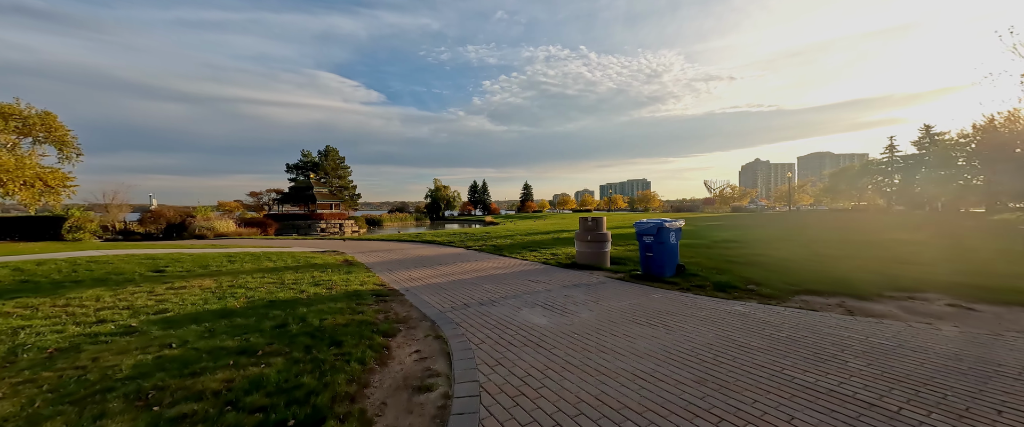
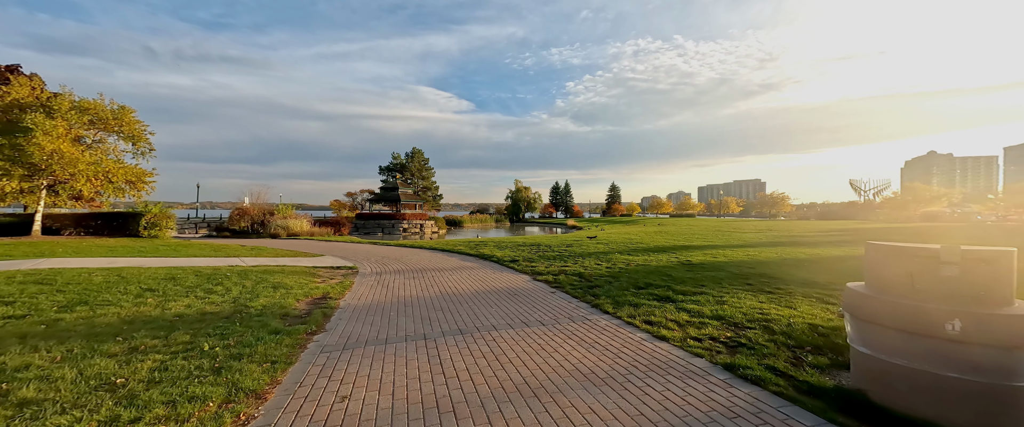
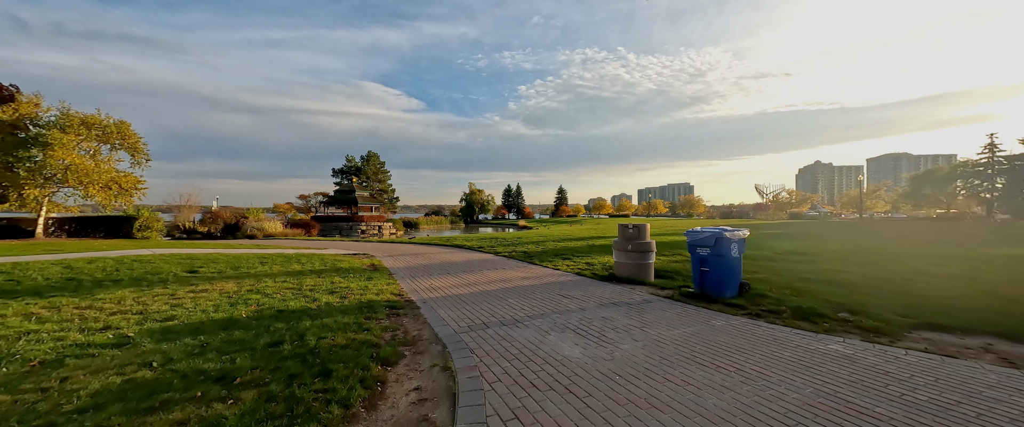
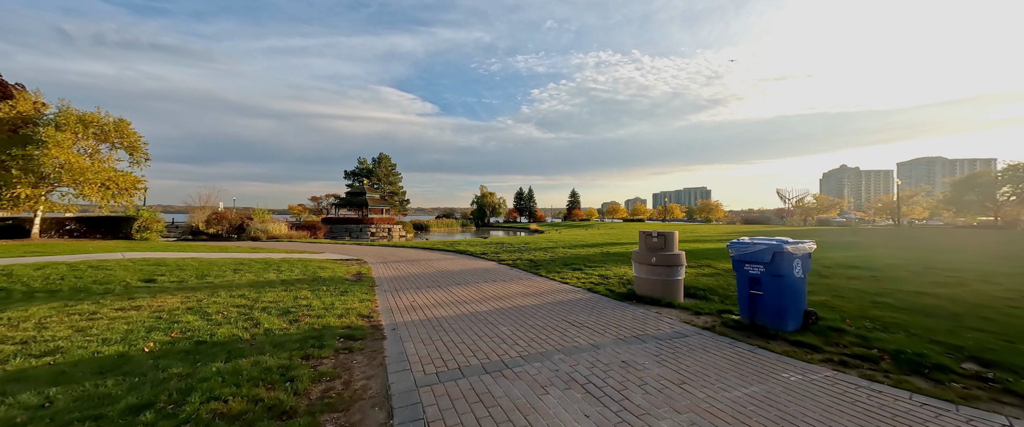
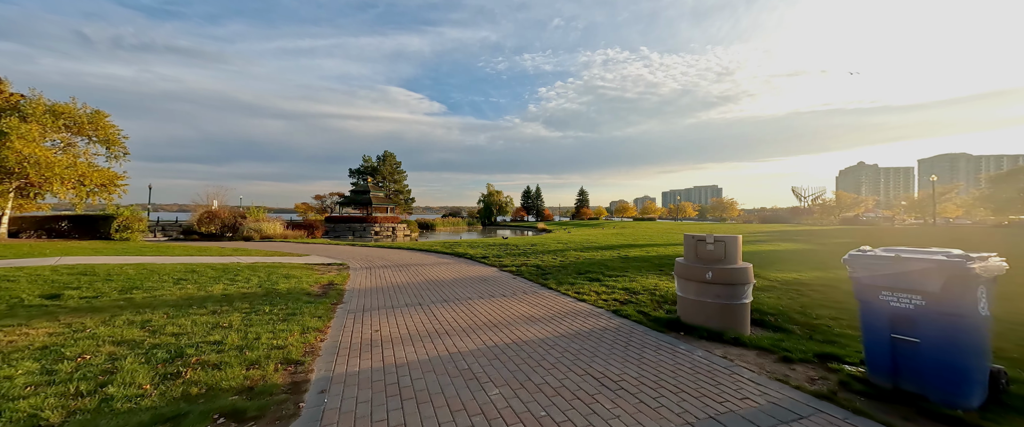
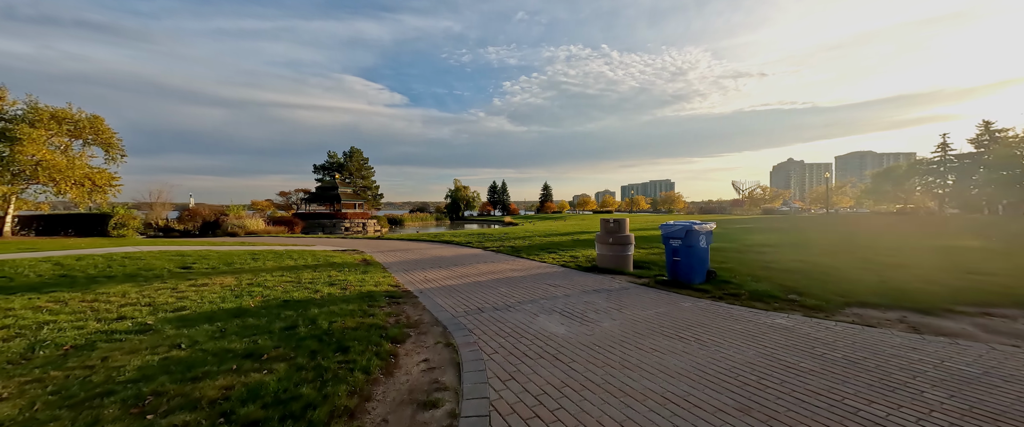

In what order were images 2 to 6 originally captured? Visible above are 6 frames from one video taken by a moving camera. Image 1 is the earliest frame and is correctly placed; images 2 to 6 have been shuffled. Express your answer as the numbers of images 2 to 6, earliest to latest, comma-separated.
6, 3, 4, 5, 2
